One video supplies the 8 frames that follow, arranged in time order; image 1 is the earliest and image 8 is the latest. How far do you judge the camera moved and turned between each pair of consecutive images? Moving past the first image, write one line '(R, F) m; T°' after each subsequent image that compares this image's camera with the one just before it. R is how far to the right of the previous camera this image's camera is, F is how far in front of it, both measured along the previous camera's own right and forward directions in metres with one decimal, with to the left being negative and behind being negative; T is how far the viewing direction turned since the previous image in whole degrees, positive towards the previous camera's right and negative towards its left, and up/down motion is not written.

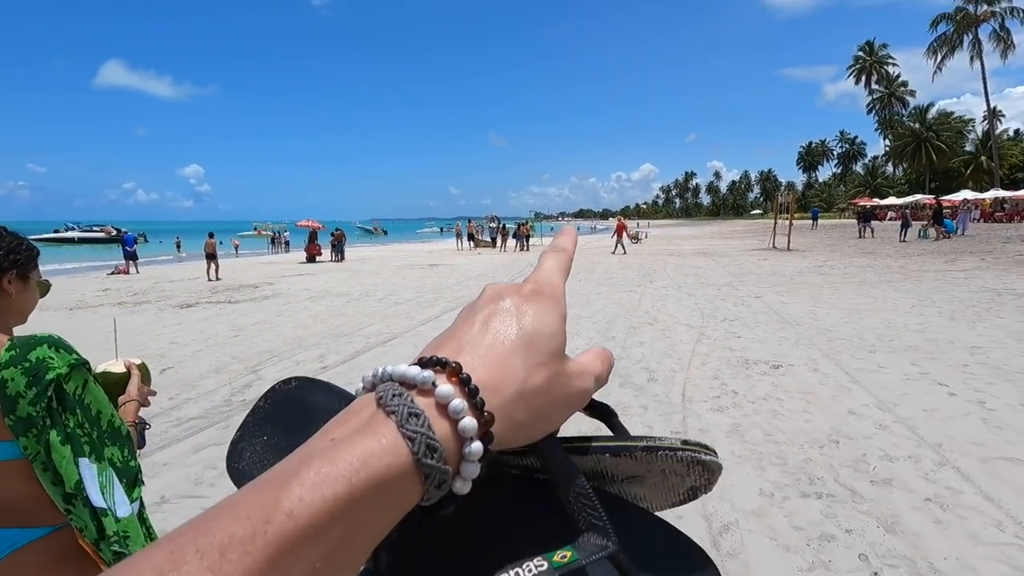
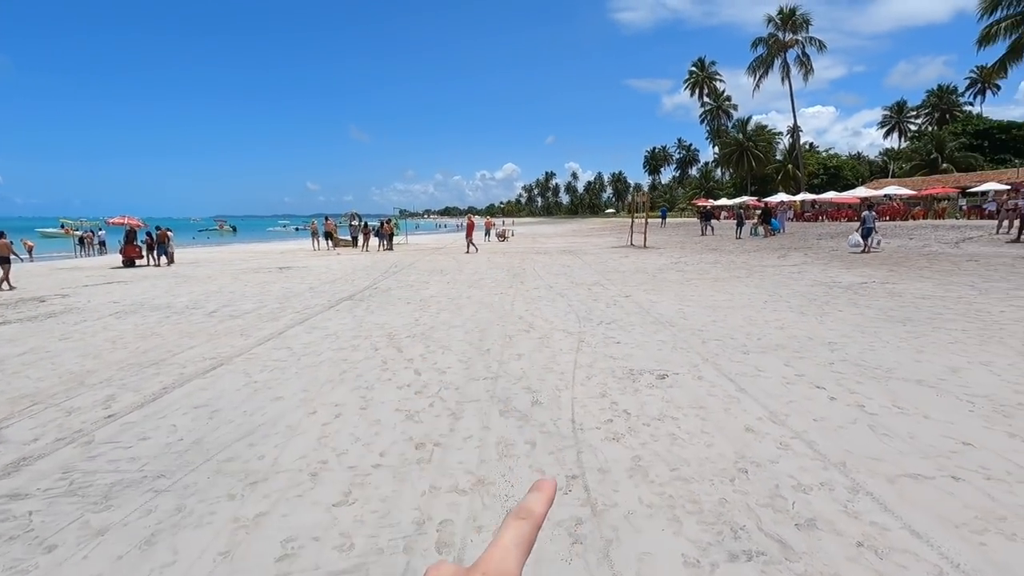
(+0.1, +0.9) m; +14°
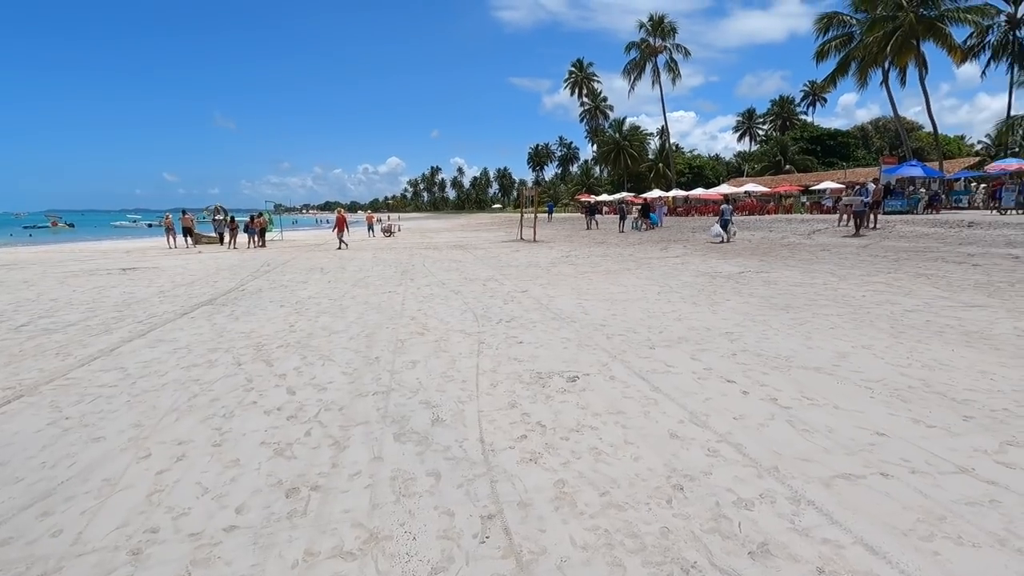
(0.0, +0.6) m; +12°
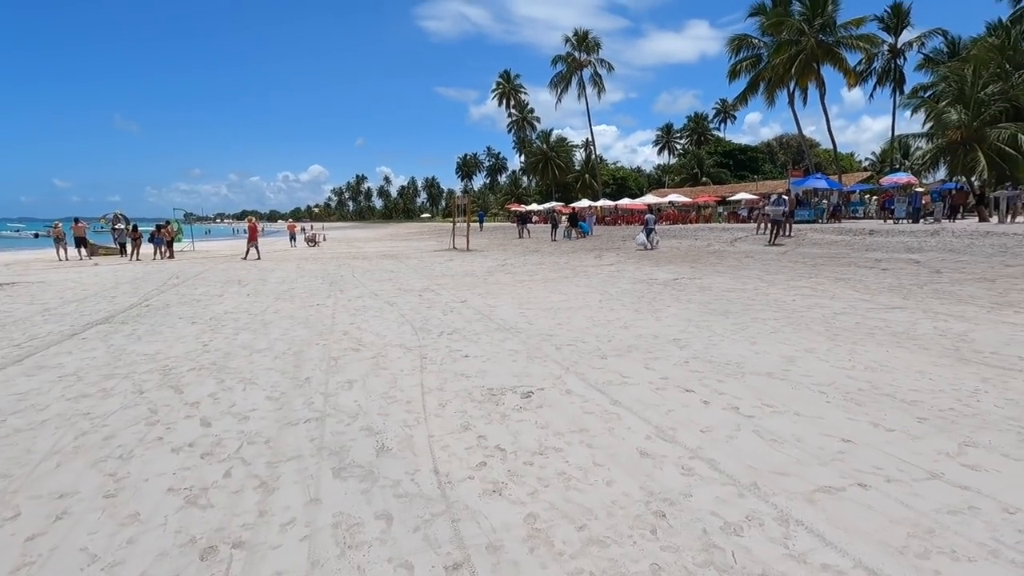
(-0.2, +0.4) m; +7°
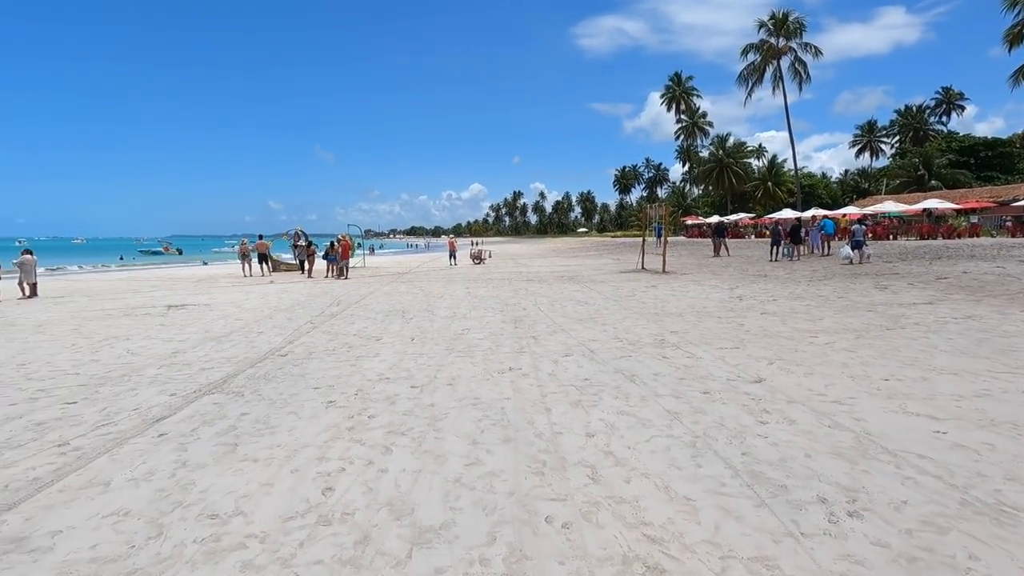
(-1.8, +3.7) m; -16°
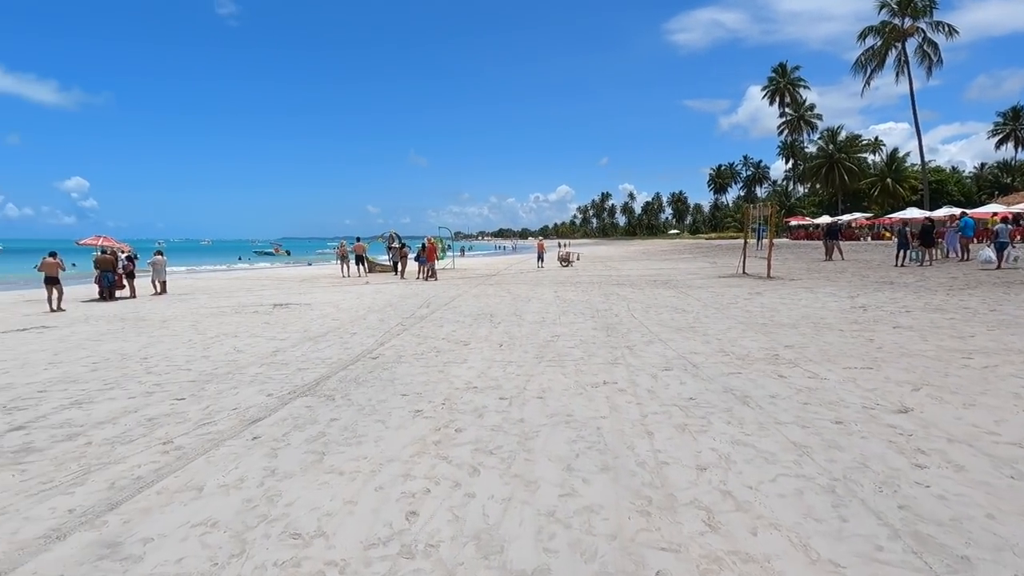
(-0.1, +0.4) m; -9°
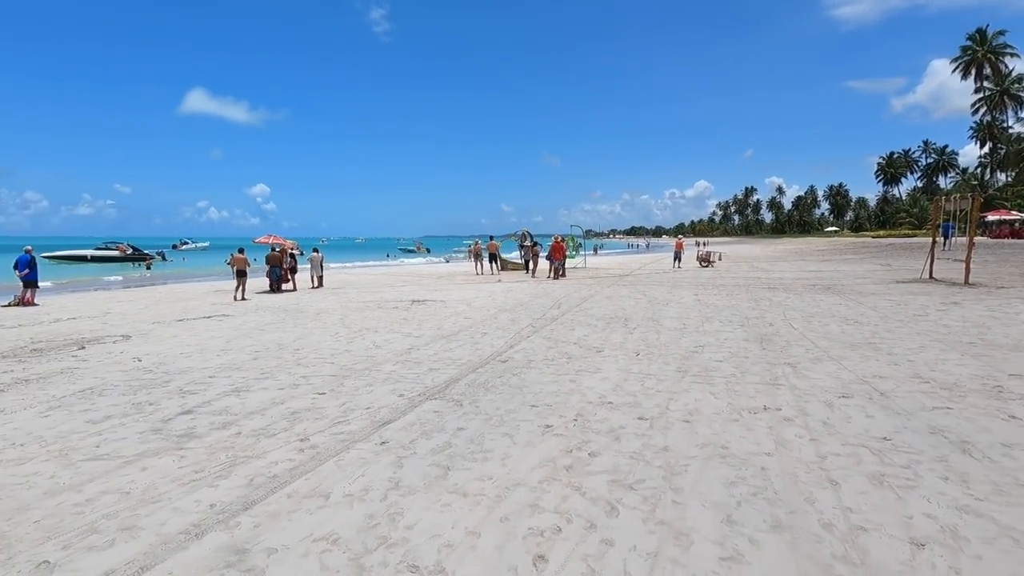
(-0.1, +0.5) m; -14°
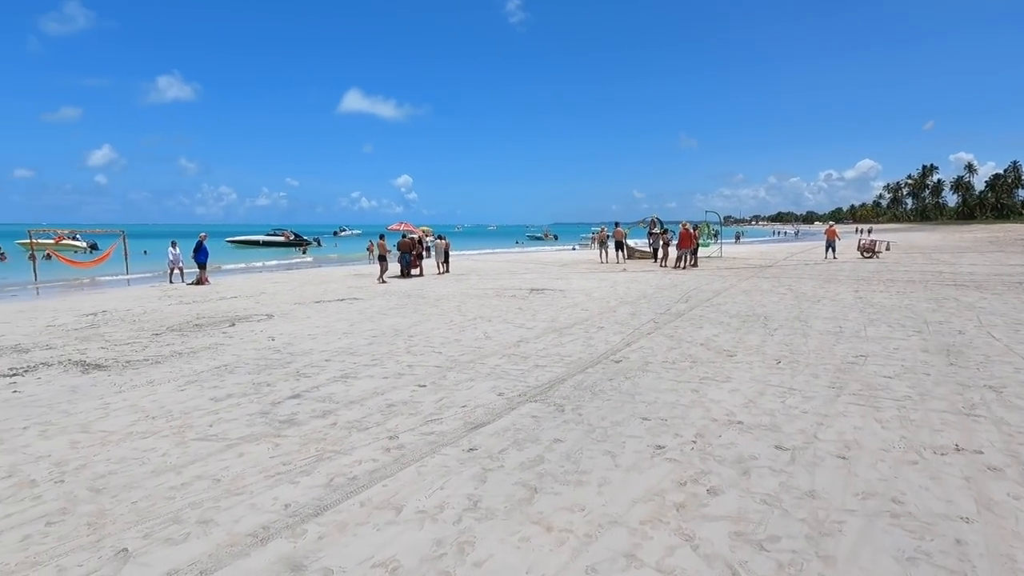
(+0.1, +0.6) m; -14°
